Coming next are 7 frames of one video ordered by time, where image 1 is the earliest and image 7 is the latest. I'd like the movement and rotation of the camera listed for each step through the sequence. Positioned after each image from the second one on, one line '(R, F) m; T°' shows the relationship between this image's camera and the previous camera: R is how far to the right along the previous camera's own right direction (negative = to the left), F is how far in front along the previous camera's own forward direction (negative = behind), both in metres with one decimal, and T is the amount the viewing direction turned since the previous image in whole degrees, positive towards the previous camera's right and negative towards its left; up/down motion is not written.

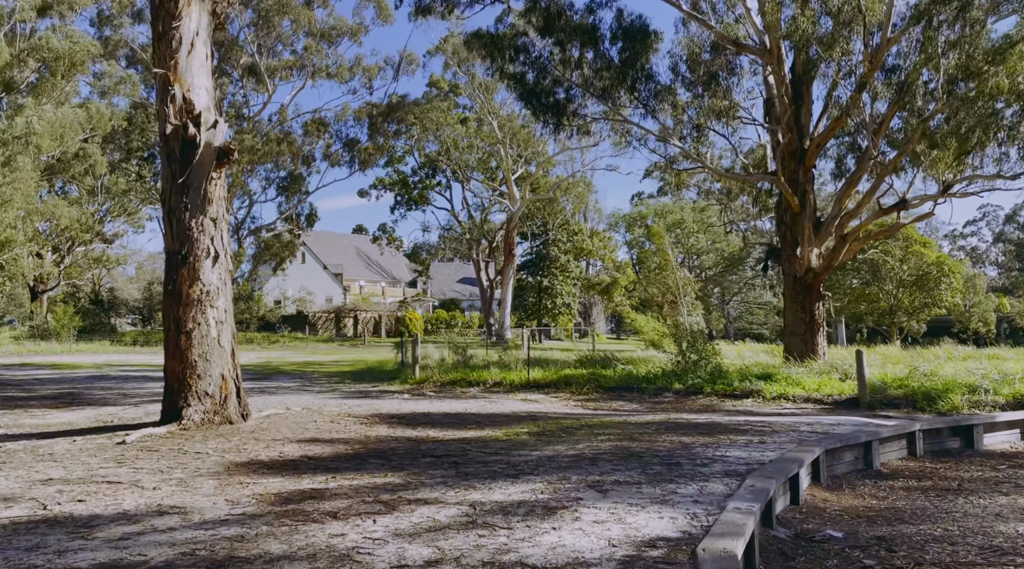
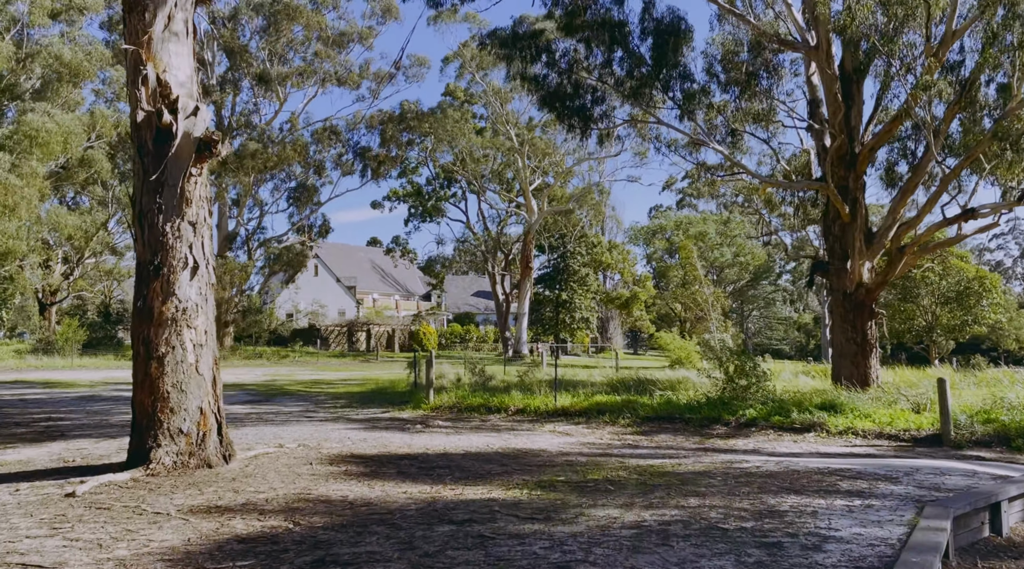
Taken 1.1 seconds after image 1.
(-0.1, +1.3) m; -1°
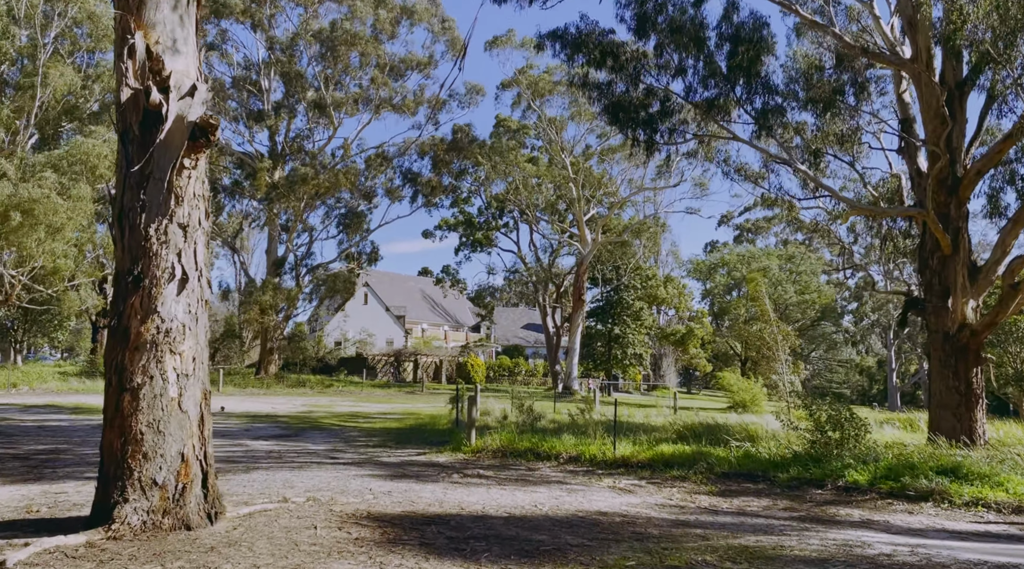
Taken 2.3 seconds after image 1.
(-0.1, +1.5) m; -3°
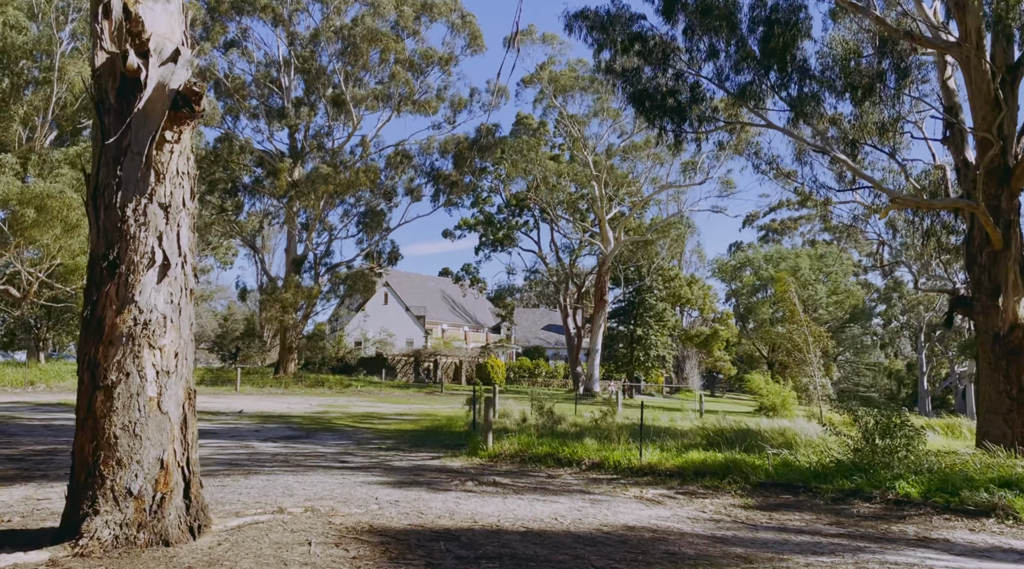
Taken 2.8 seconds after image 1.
(0.0, +0.7) m; -1°
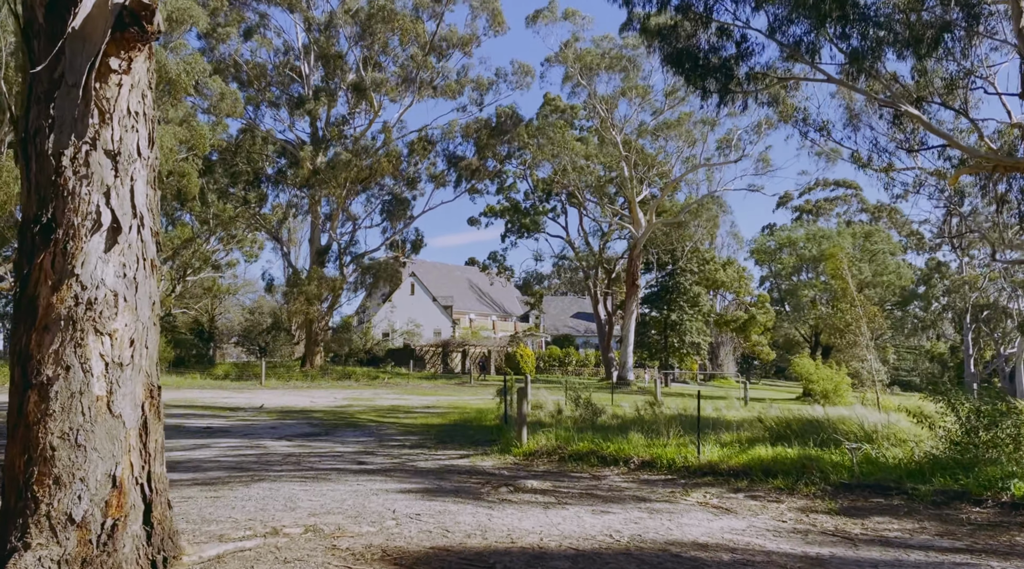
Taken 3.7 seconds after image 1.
(-0.1, +1.2) m; -2°
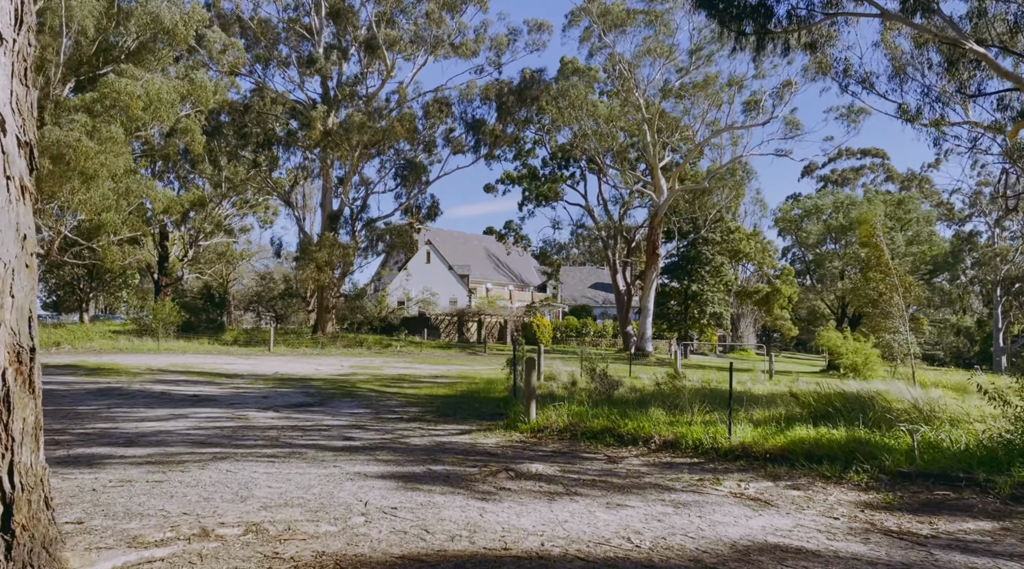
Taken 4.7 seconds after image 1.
(+0.1, +1.1) m; -1°
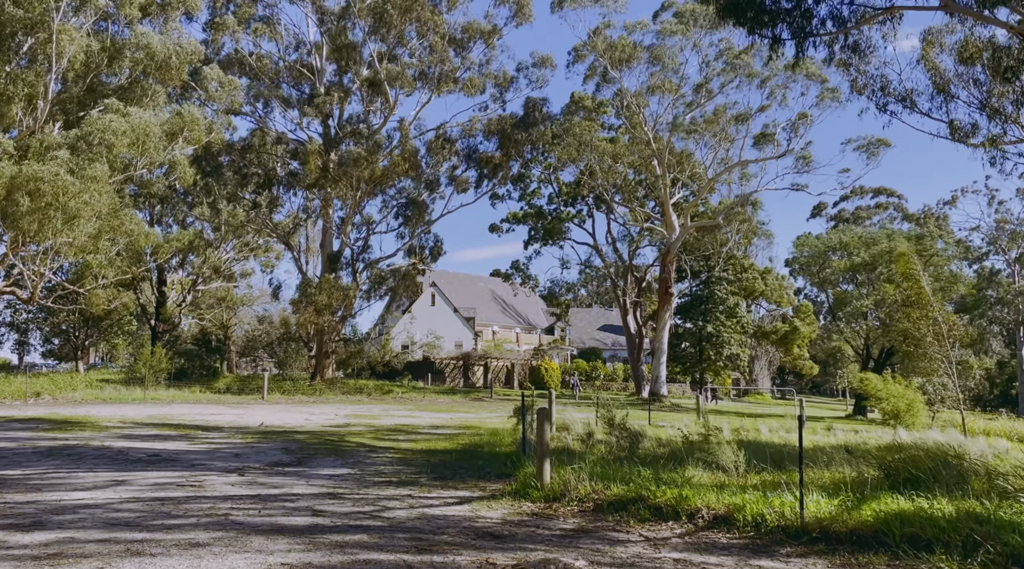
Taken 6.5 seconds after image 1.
(0.0, +1.6) m; 0°
